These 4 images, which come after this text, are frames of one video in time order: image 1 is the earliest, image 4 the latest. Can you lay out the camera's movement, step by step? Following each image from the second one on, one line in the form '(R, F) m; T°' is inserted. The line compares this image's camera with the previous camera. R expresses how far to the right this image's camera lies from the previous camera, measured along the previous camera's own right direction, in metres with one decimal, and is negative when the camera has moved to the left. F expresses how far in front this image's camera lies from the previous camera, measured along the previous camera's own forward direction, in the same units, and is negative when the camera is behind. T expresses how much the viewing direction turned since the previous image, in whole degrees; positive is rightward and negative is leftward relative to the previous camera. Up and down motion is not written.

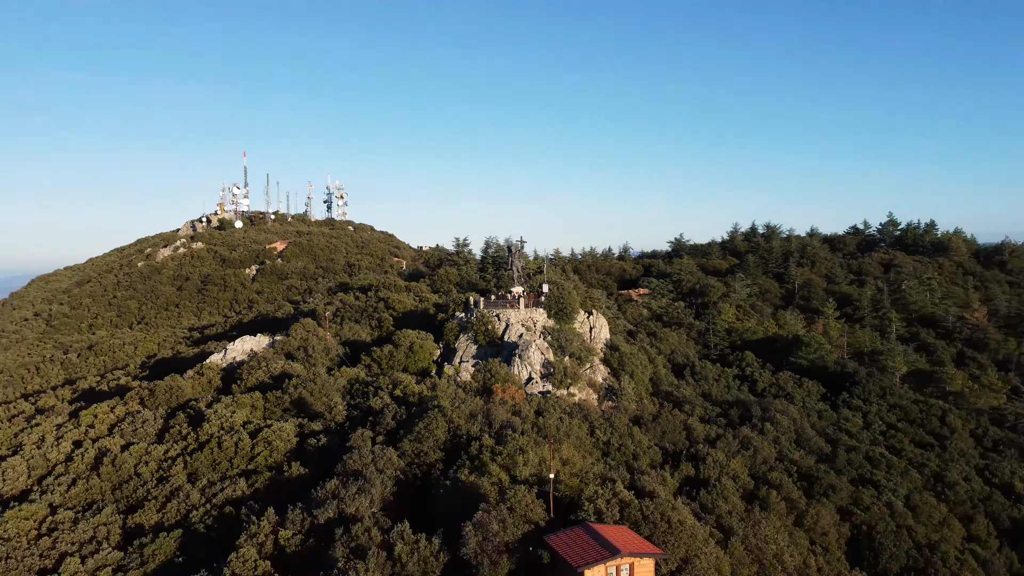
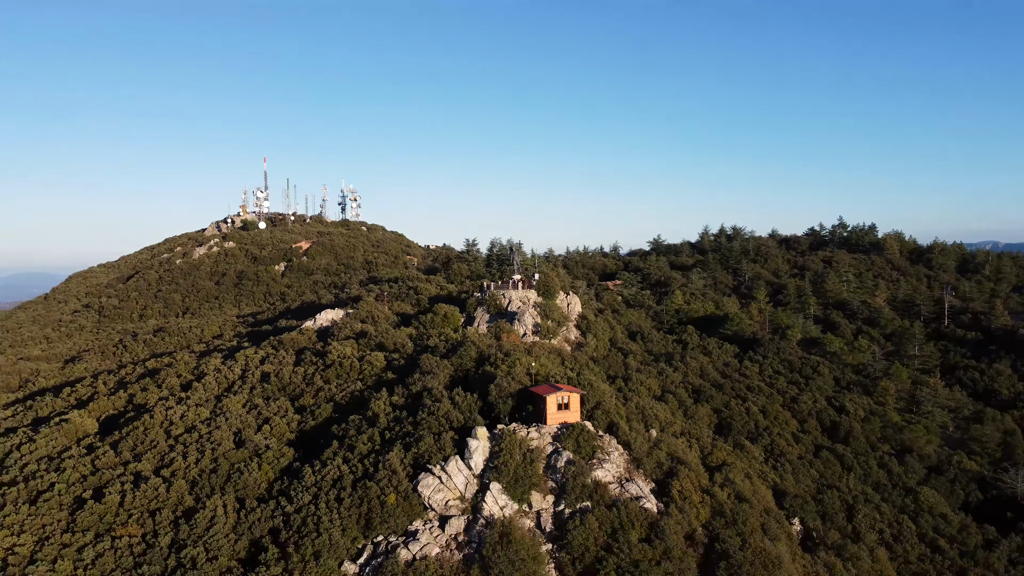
(0.0, -6.1) m; 0°
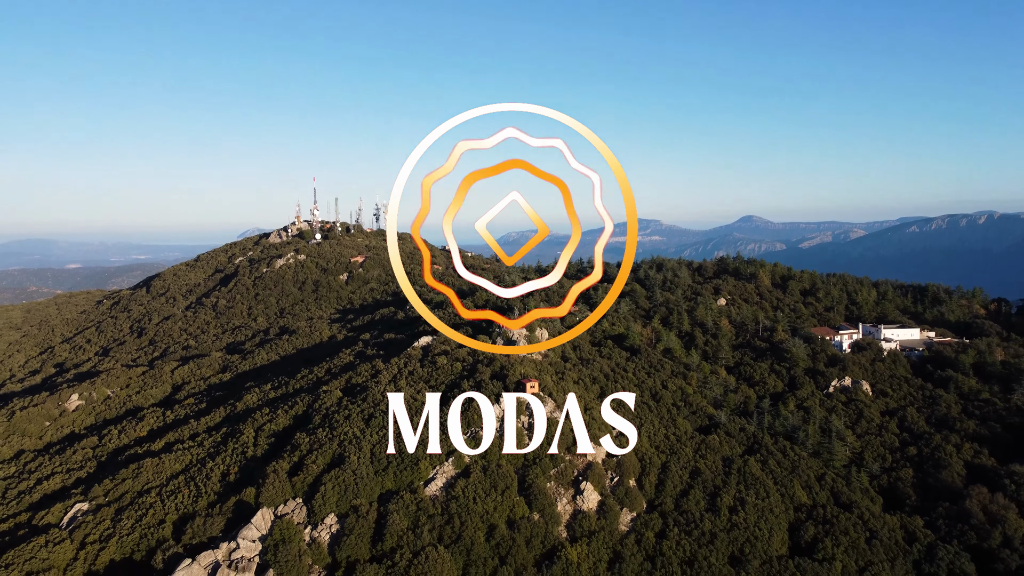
(-0.2, -20.6) m; 0°
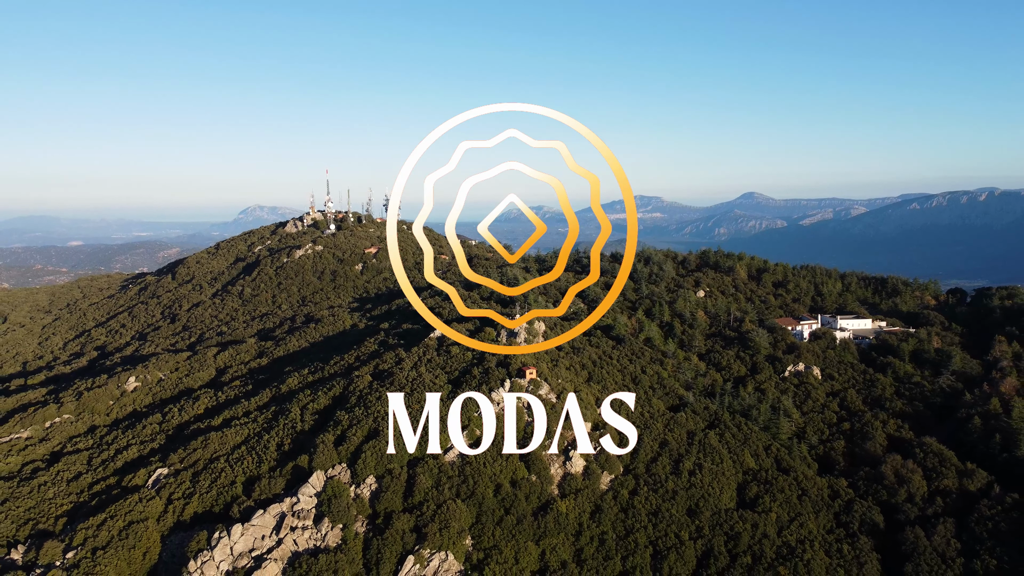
(-0.1, -6.6) m; 0°
